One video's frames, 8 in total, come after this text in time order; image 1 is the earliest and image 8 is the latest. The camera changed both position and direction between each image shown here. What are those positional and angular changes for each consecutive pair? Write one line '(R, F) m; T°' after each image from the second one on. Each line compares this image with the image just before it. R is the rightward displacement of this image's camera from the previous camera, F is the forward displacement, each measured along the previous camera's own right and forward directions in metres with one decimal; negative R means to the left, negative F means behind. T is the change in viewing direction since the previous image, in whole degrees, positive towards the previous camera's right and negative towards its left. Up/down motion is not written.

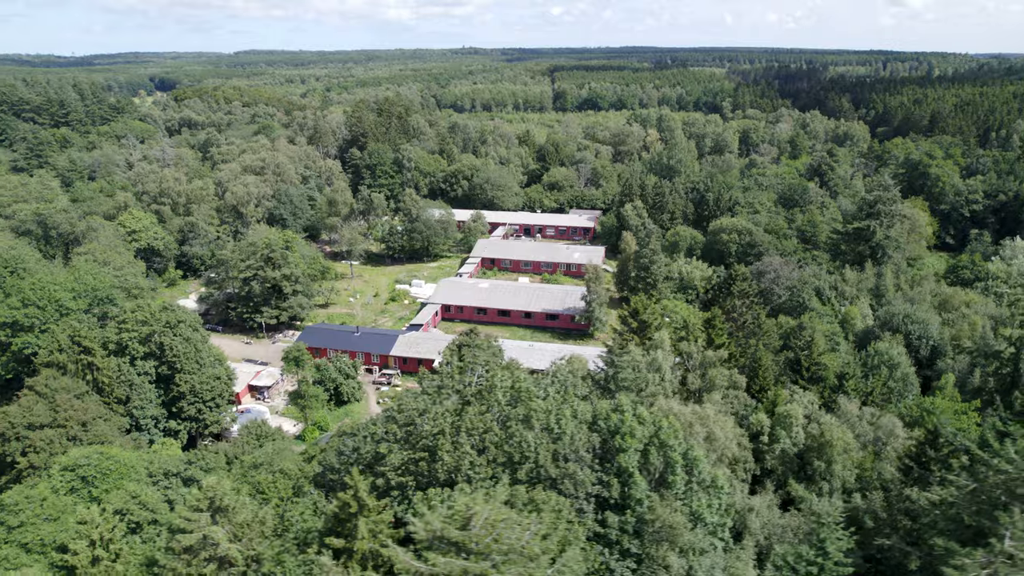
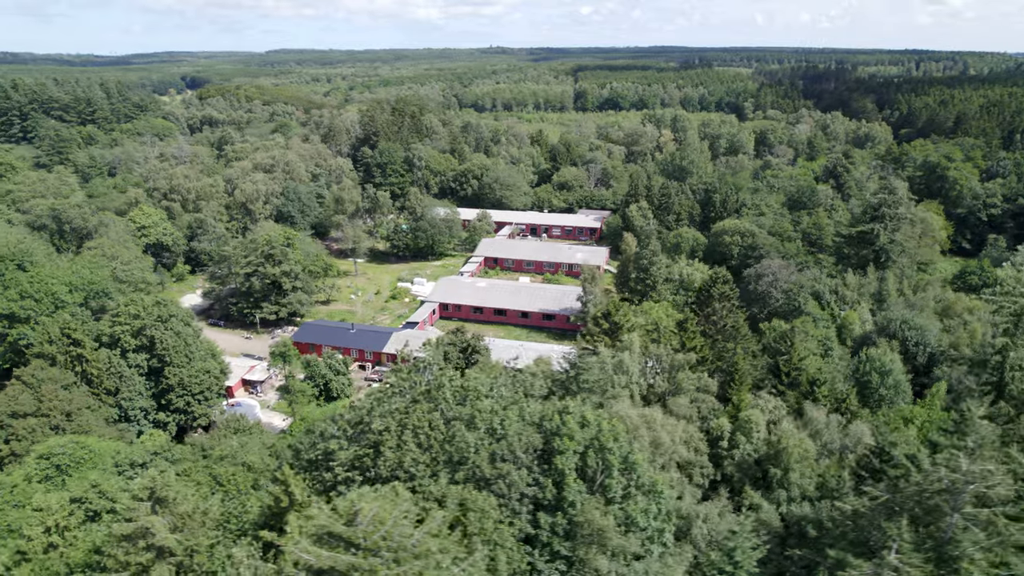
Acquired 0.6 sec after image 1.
(+1.5, 0.0) m; -2°
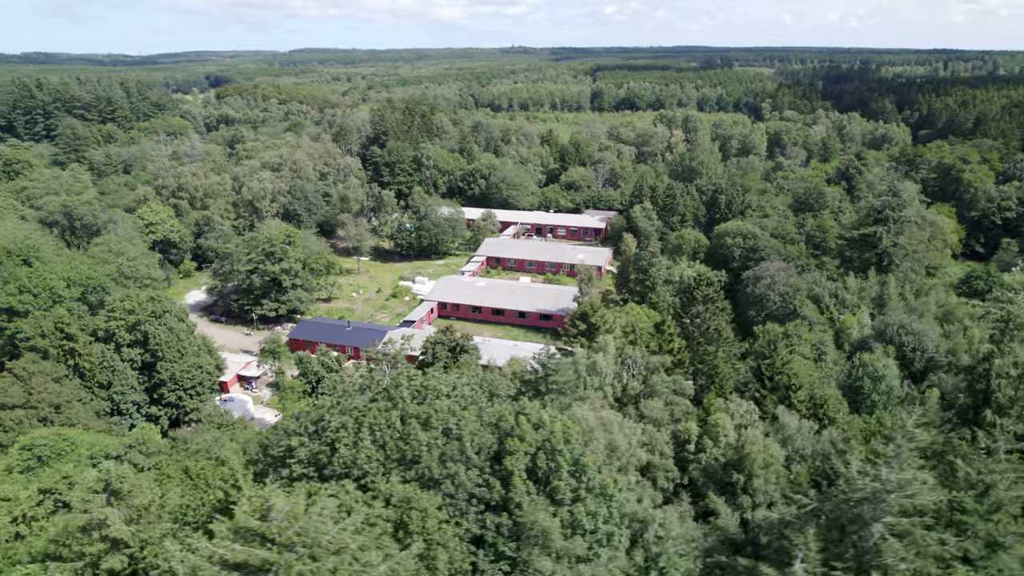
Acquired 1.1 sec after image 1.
(+1.2, 0.0) m; -2°
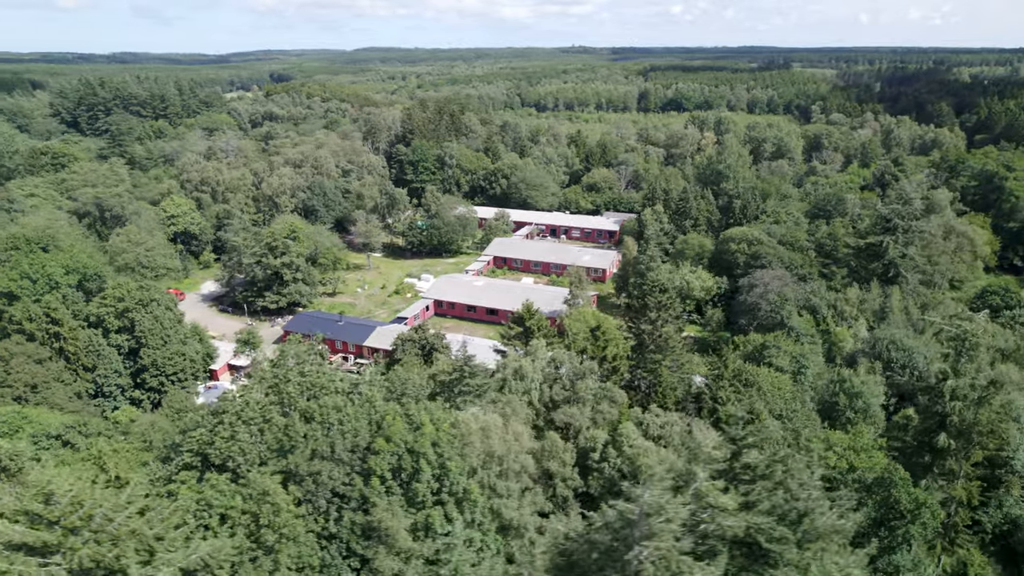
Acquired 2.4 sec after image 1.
(+3.2, +0.2) m; -5°
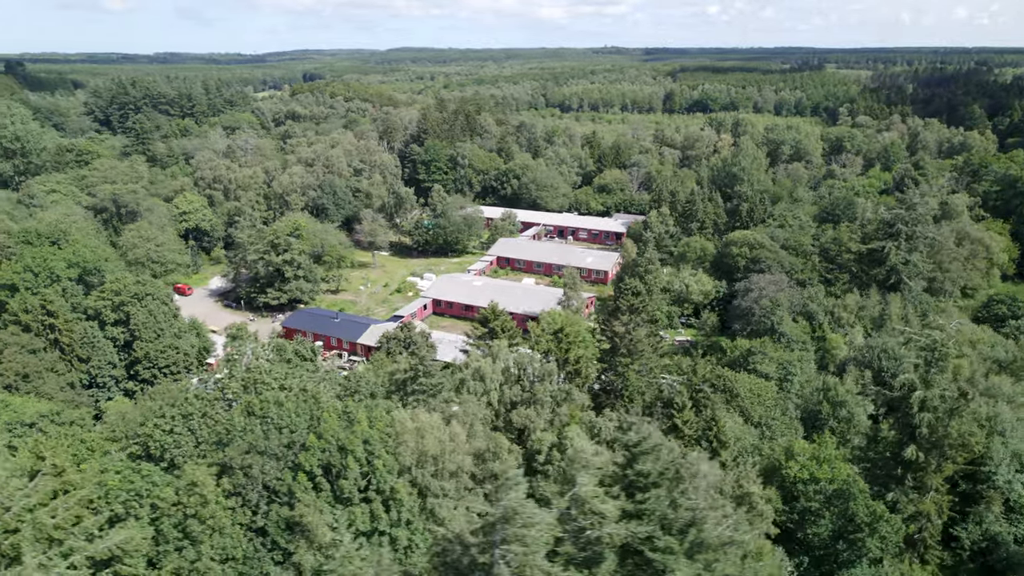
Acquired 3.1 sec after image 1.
(+1.7, 0.0) m; -3°
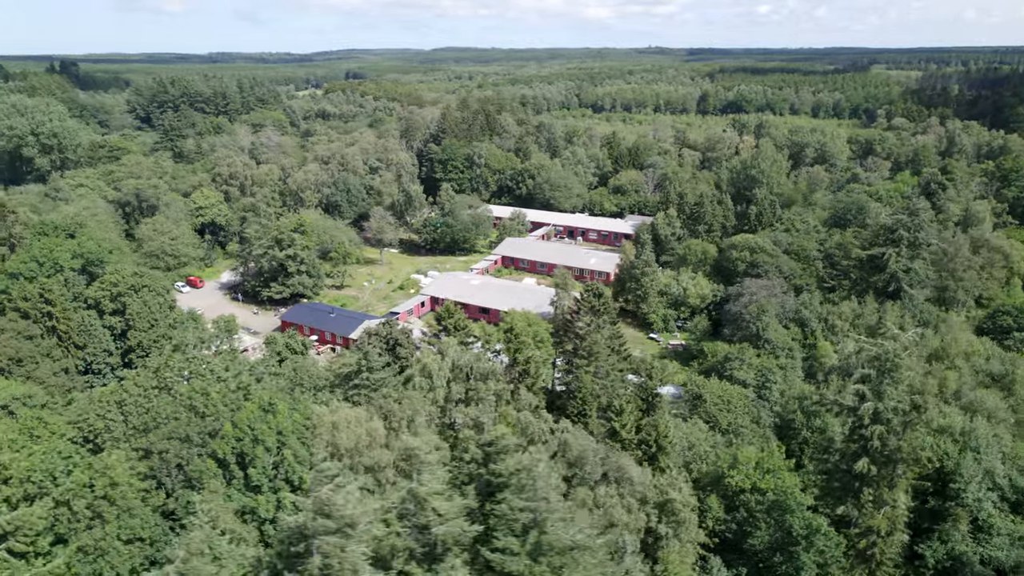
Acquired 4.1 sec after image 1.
(+2.3, 0.0) m; -3°
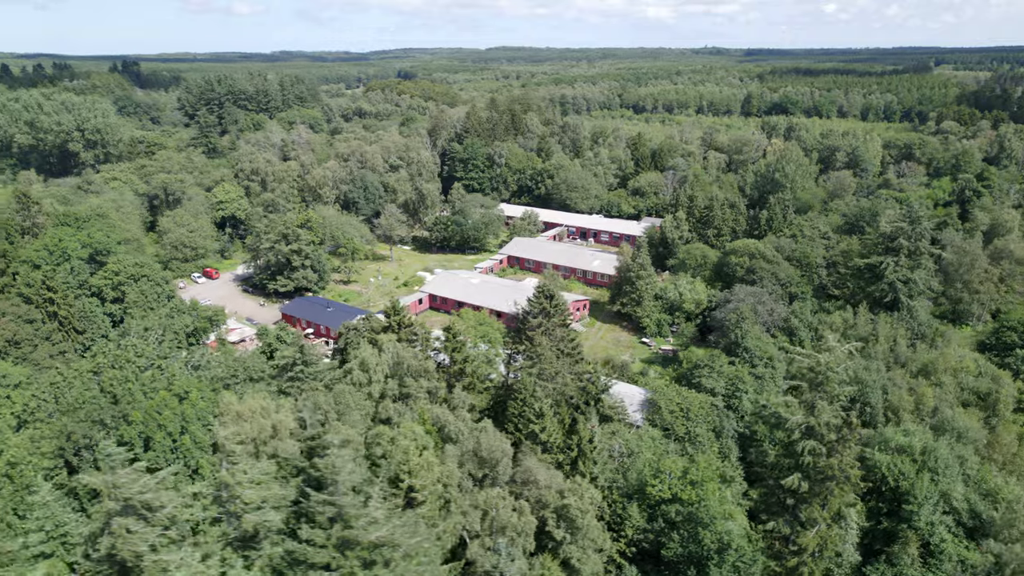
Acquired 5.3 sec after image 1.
(+2.9, 0.0) m; -4°
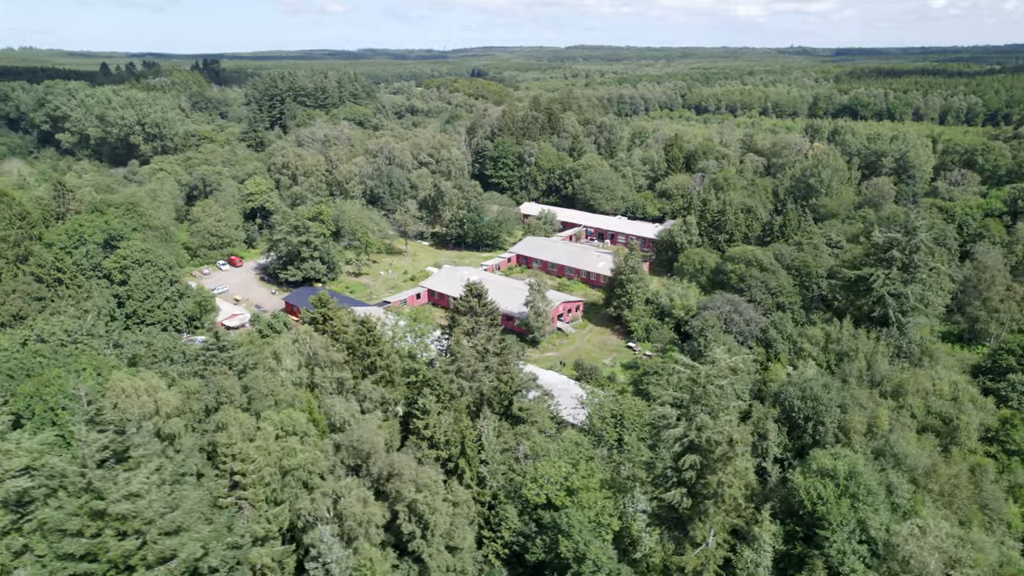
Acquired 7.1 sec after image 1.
(+4.2, +0.1) m; -6°
